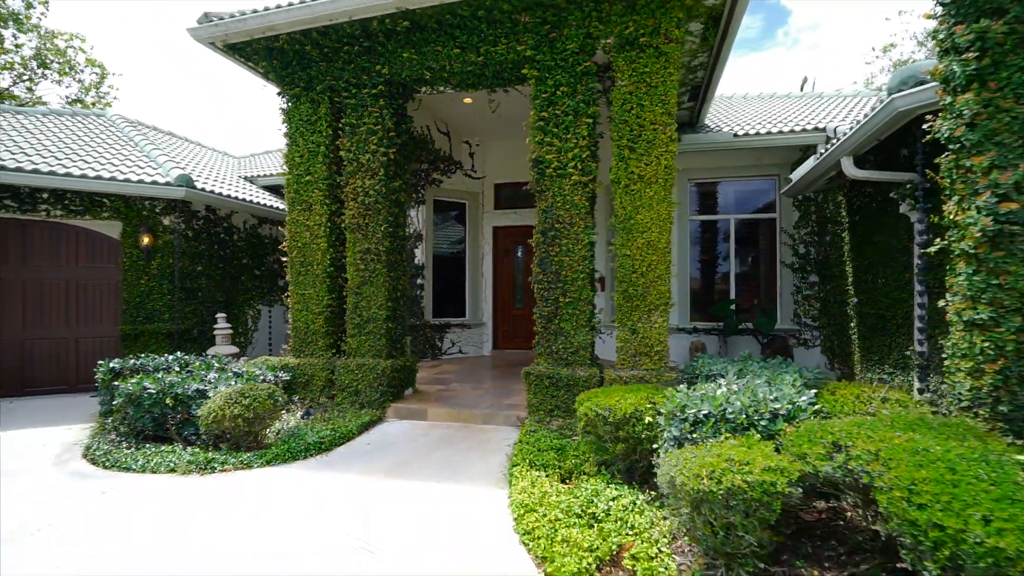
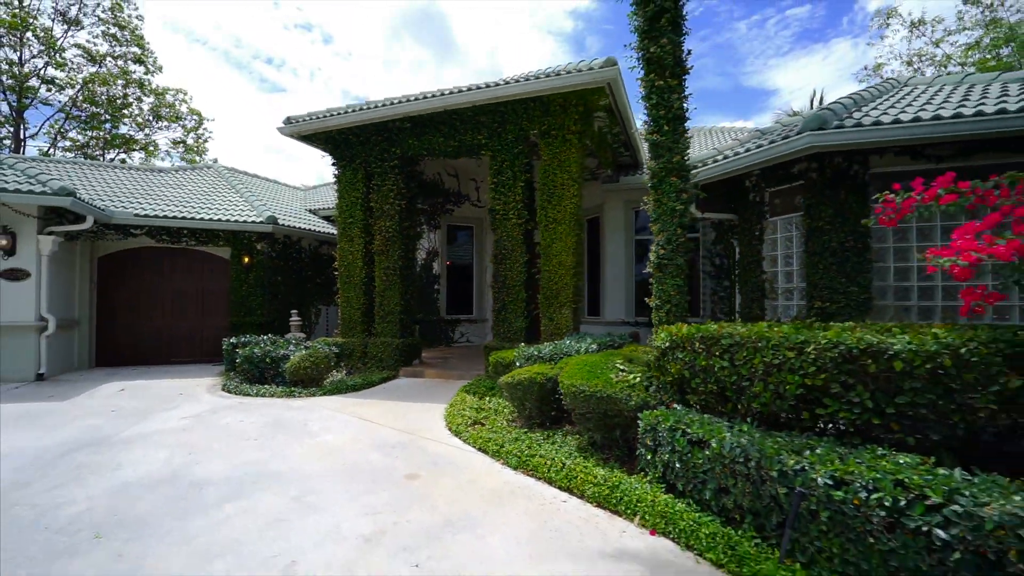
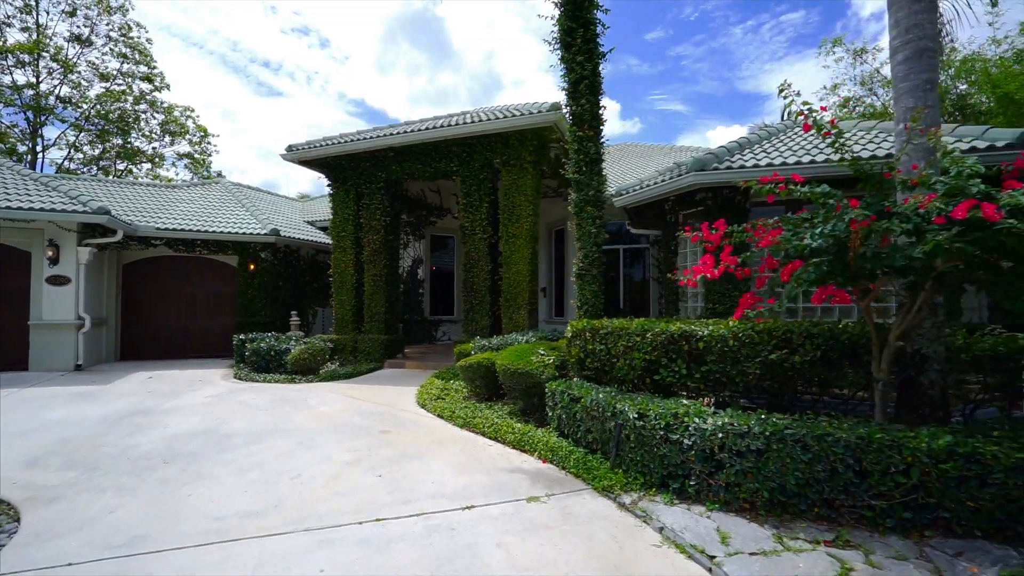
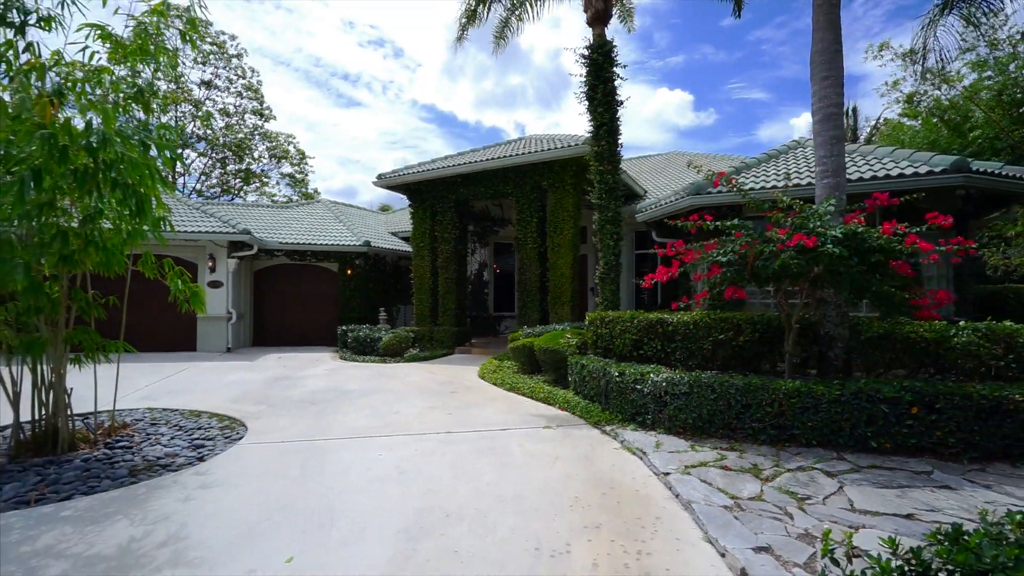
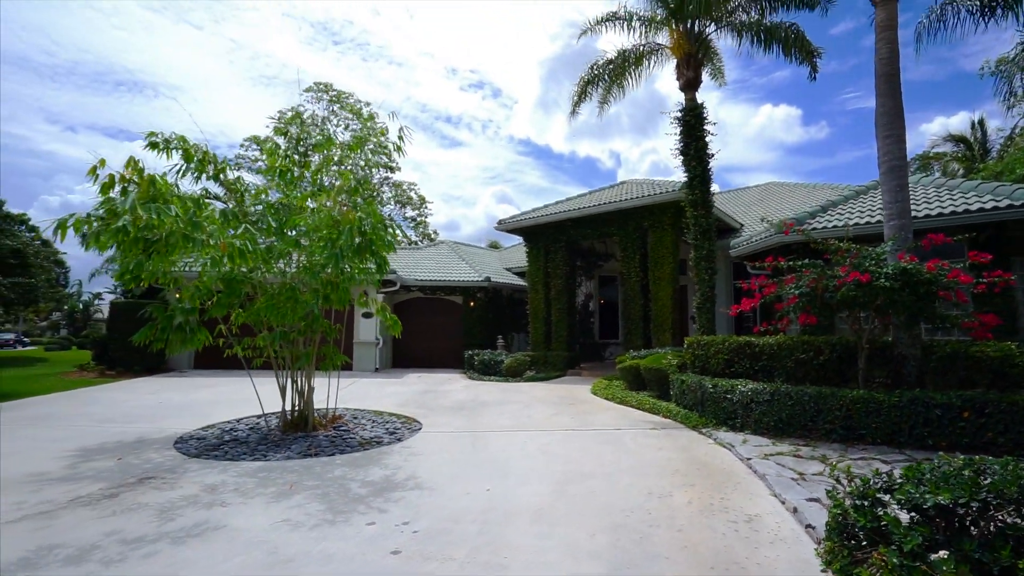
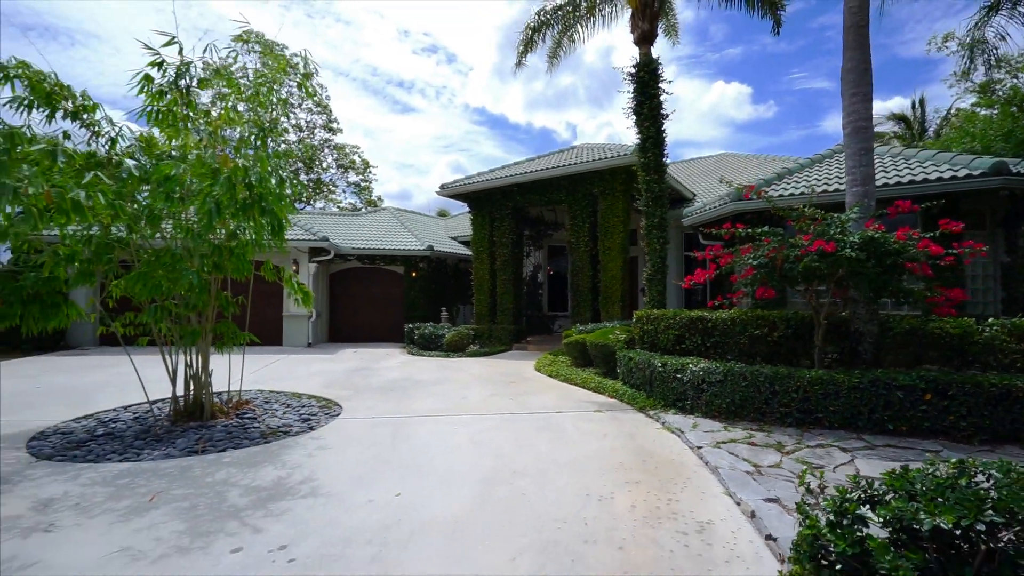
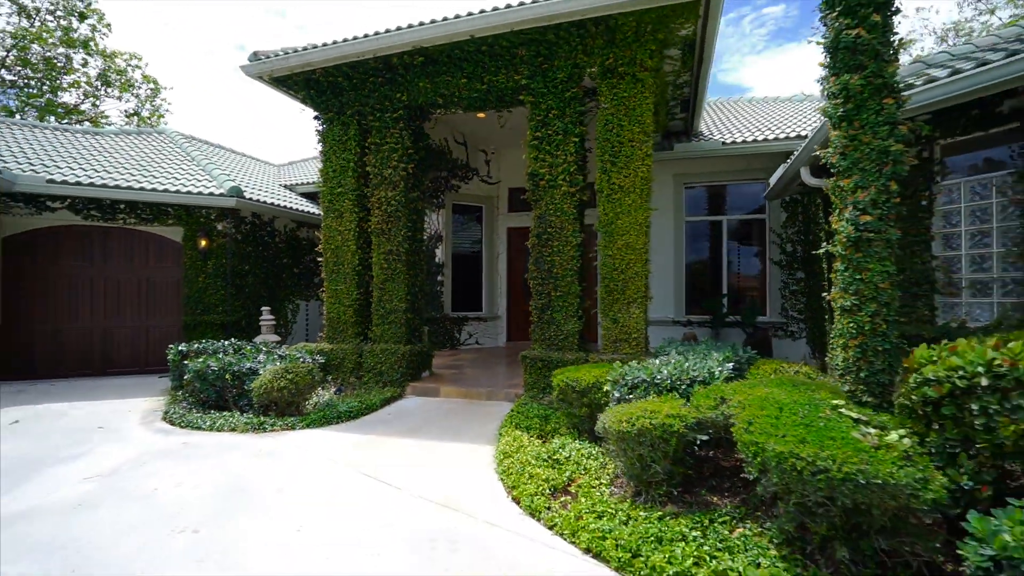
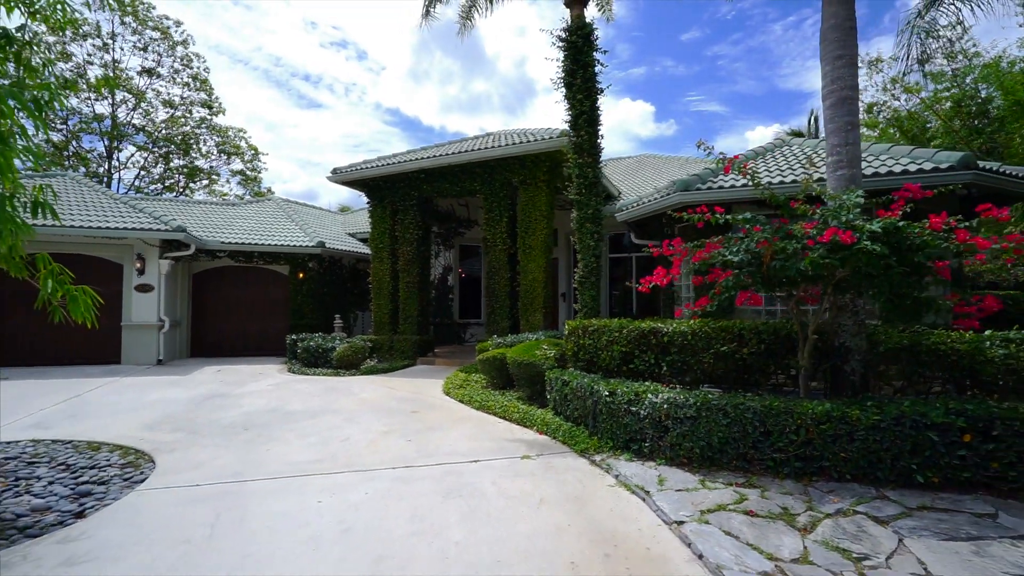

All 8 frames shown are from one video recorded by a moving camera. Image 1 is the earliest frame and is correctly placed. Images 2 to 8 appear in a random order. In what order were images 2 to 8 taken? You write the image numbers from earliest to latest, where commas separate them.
7, 2, 3, 8, 4, 6, 5
